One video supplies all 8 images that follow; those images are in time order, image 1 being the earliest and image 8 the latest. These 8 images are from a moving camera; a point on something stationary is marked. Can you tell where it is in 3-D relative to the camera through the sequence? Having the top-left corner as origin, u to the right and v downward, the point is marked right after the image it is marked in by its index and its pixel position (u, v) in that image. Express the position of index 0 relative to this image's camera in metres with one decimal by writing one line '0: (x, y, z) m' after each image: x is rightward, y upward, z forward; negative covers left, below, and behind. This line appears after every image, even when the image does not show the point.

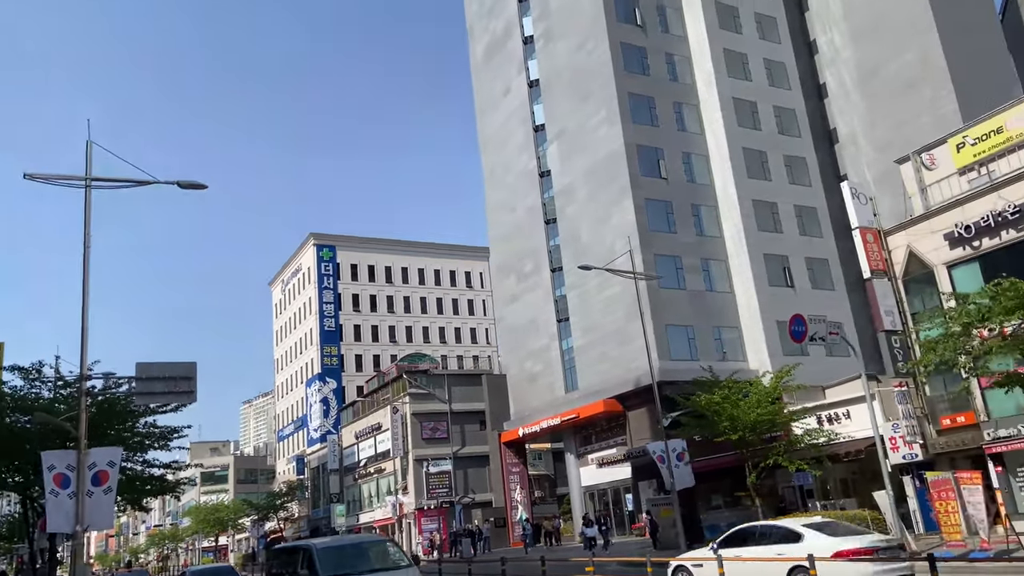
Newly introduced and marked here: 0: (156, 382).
0: (-7.2, -1.9, +15.8) m
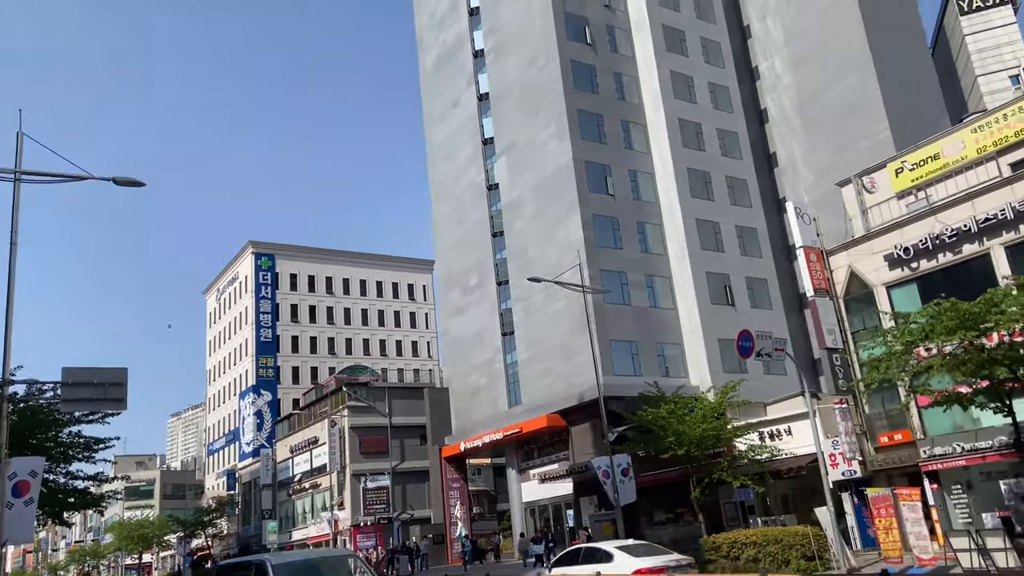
0: (-8.1, -1.9, +14.9) m
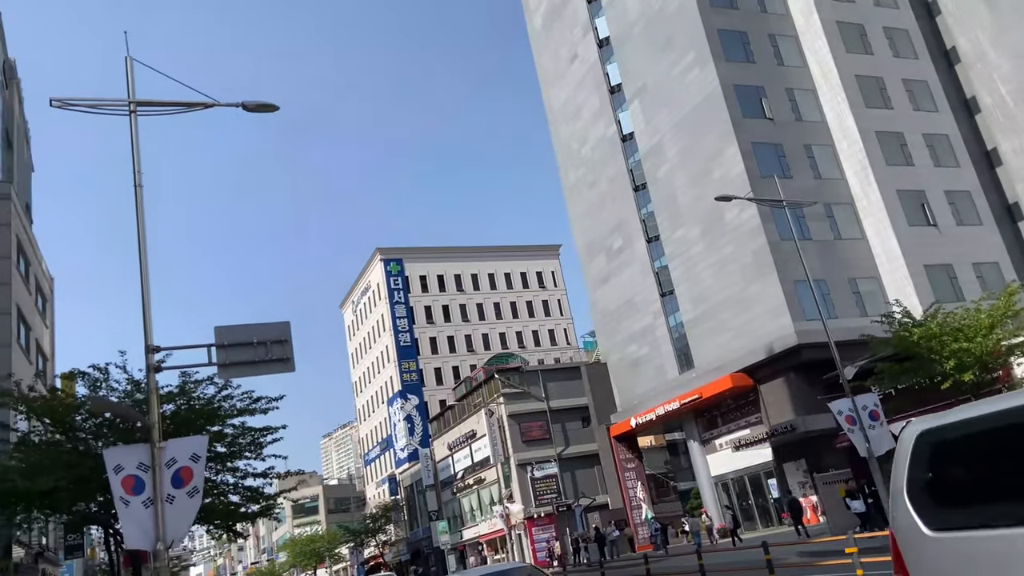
0: (-4.2, -1.0, +12.0) m
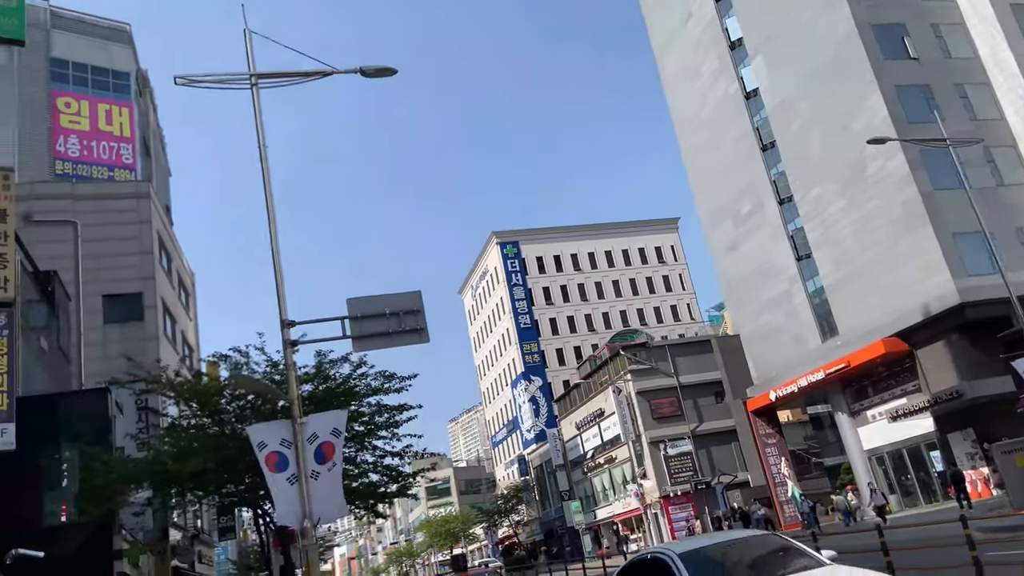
0: (-2.0, -0.5, +11.6) m
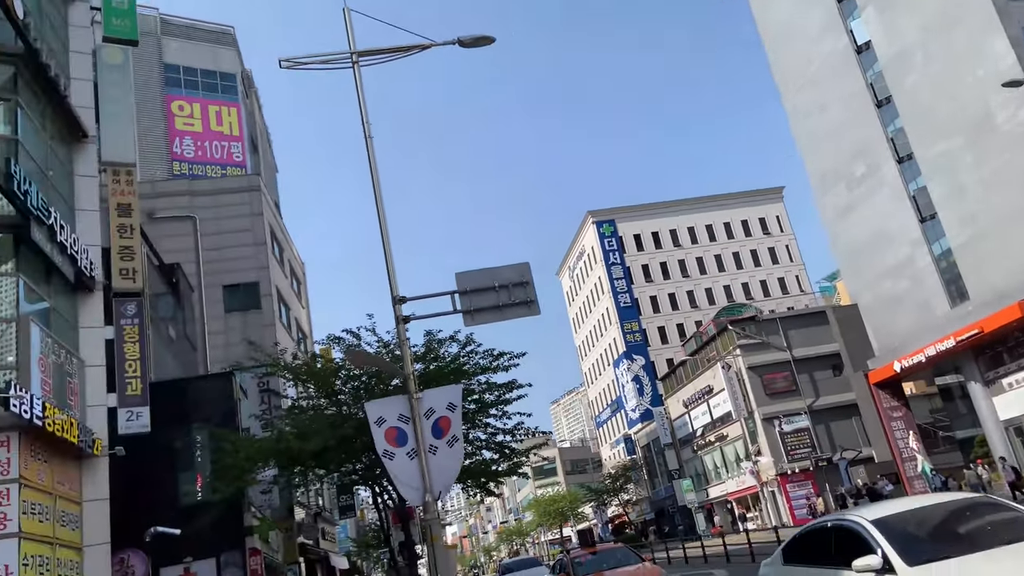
0: (-0.4, -0.1, +11.4) m
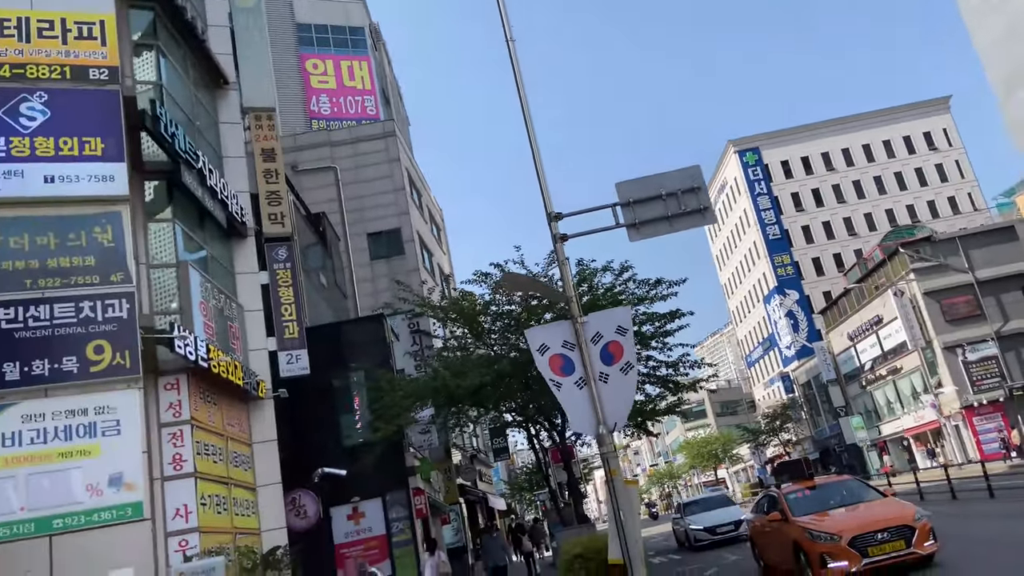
0: (+1.8, +1.1, +10.1) m
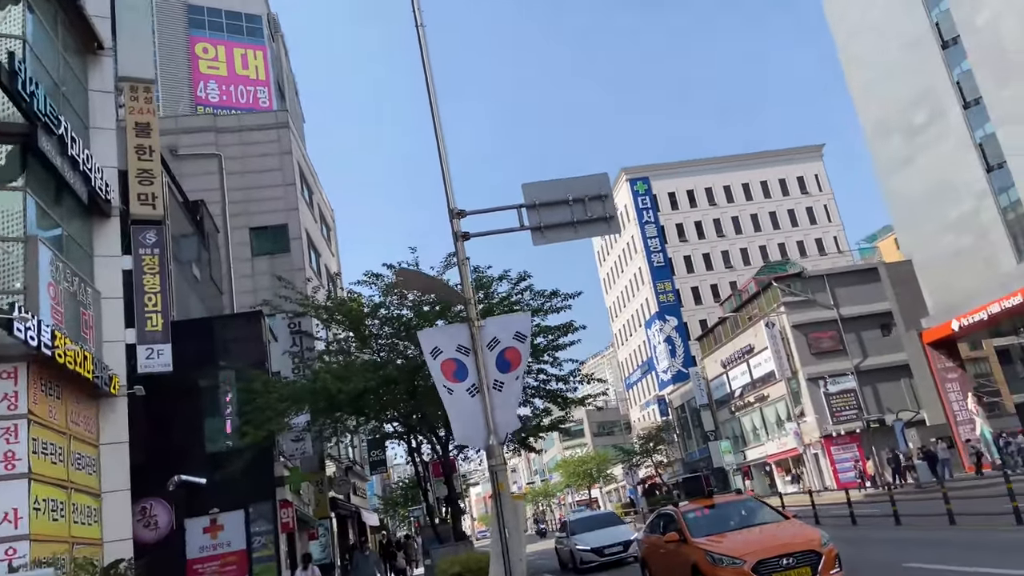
0: (+0.5, +1.0, +9.7) m
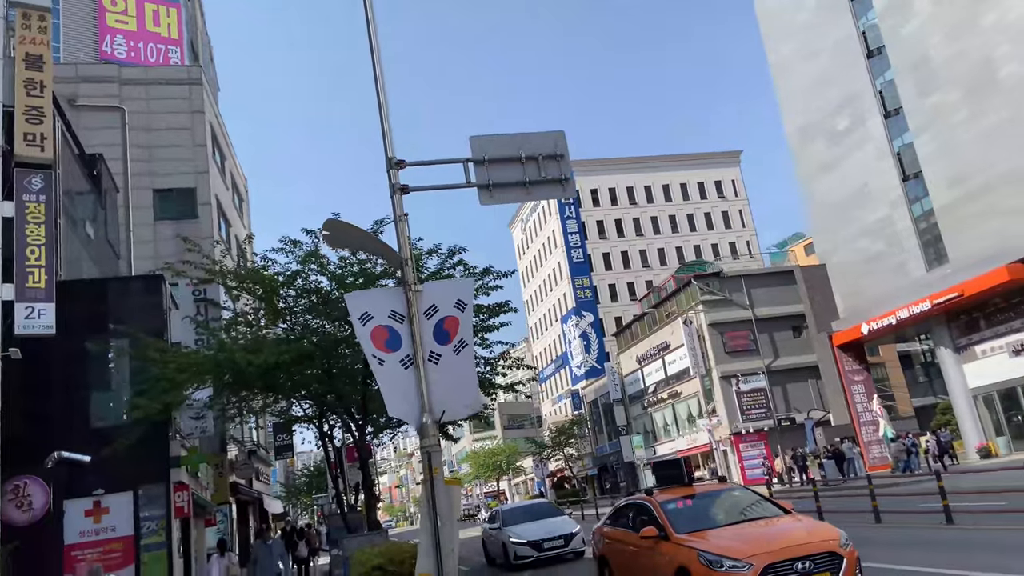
0: (-0.1, +1.4, +8.8) m
